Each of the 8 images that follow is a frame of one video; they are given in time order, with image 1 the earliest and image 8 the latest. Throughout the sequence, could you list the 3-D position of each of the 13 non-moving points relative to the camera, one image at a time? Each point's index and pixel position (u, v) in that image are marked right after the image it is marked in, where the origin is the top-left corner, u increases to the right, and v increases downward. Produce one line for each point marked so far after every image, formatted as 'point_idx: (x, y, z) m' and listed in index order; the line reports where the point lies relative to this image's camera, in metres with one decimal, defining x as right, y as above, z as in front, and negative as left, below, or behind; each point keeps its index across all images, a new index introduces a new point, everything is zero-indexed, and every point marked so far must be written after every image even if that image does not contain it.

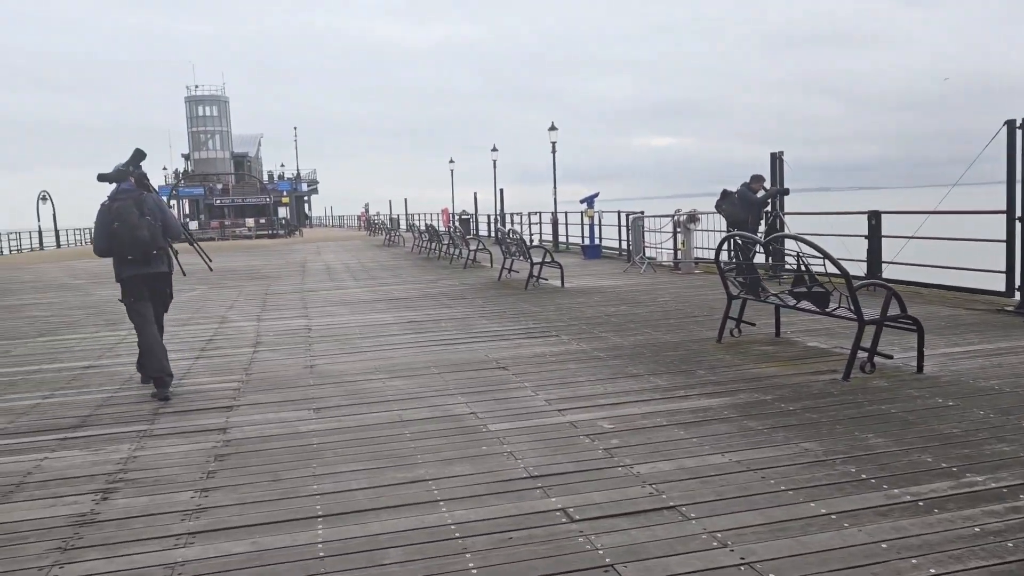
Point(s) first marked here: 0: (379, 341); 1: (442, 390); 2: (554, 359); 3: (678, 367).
0: (-1.2, -0.5, +7.4) m
1: (-0.5, -0.7, +5.3) m
2: (+0.3, -0.5, +6.2) m
3: (+1.1, -0.6, +5.7) m
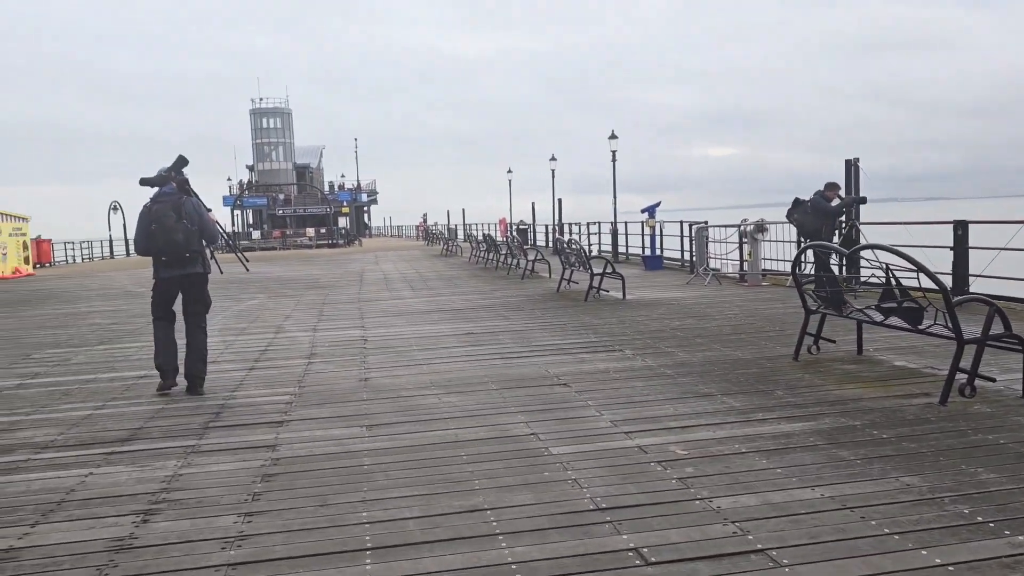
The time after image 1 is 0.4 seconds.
0: (-0.7, -0.6, +7.2) m
1: (-0.1, -0.7, +5.1) m
2: (+0.8, -0.6, +5.9) m
3: (+1.6, -0.6, +5.3) m
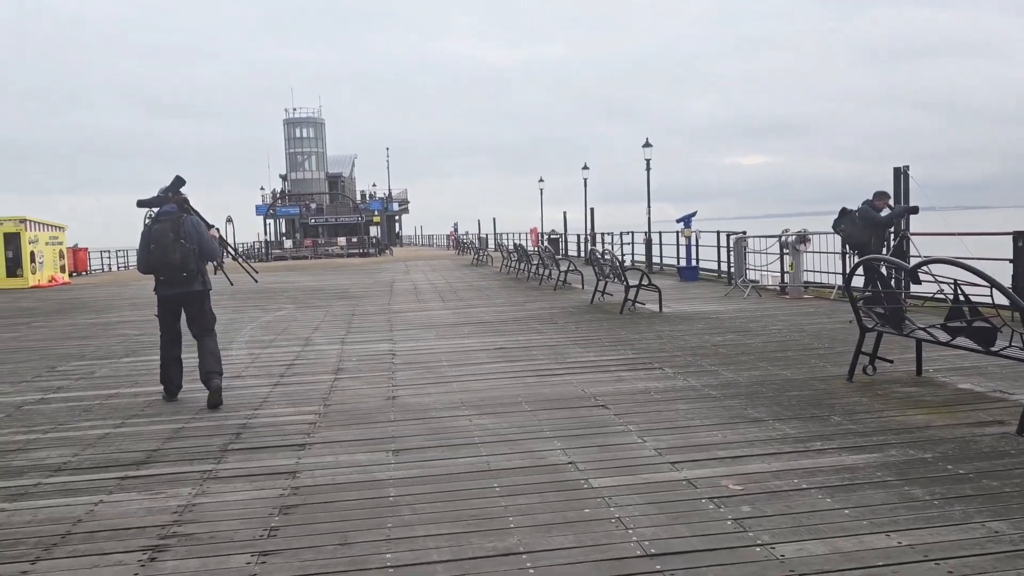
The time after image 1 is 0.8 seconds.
0: (-0.4, -0.7, +6.9) m
1: (+0.1, -0.8, +4.7) m
2: (+1.0, -0.7, +5.5) m
3: (+1.8, -0.7, +4.9) m
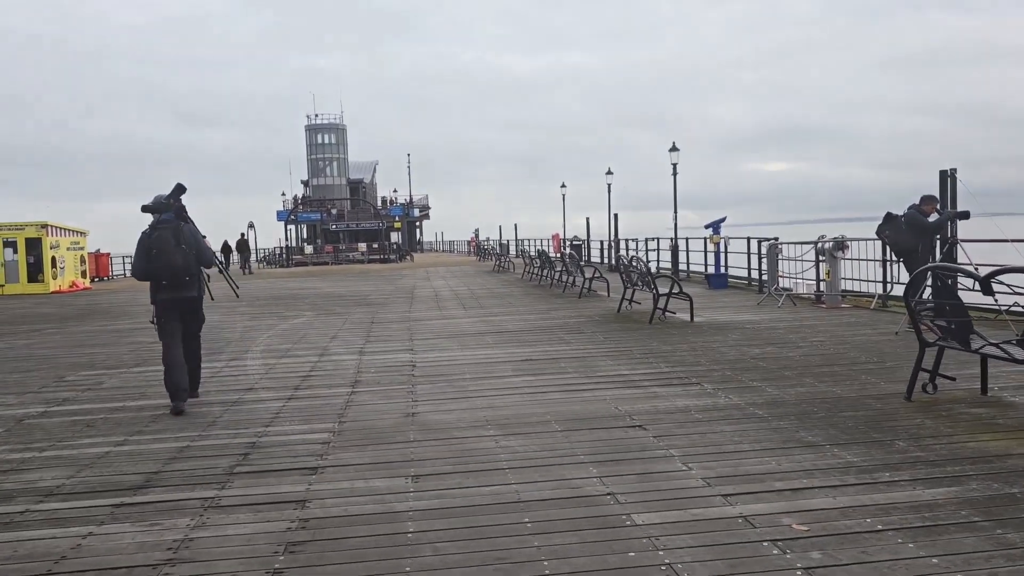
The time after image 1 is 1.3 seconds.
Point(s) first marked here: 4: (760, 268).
0: (-0.2, -0.8, +6.5) m
1: (+0.3, -0.9, +4.3) m
2: (+1.2, -0.8, +5.1) m
3: (+1.9, -0.8, +4.5) m
4: (+4.3, +0.4, +14.4) m
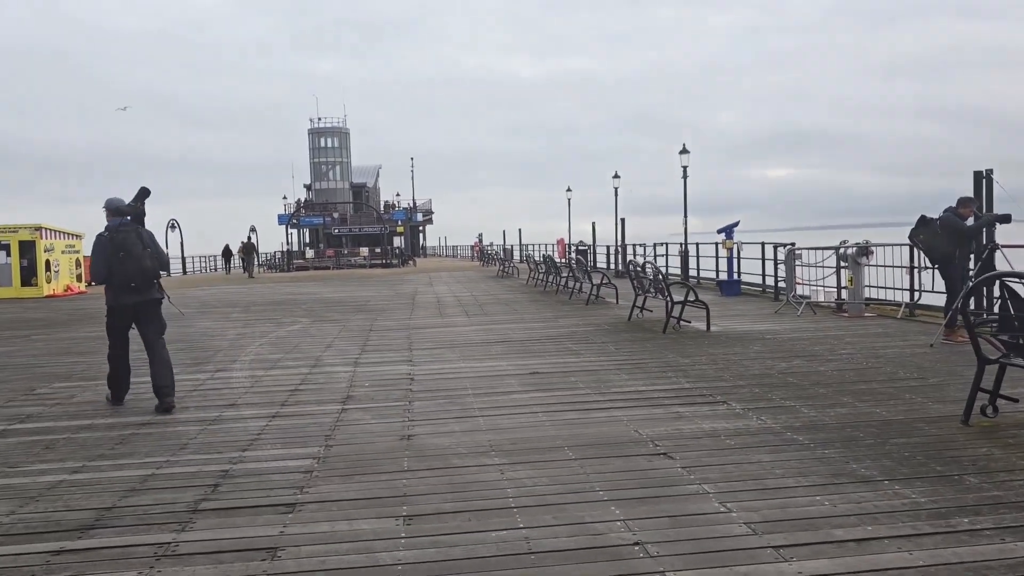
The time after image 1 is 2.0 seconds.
0: (-0.1, -0.8, +5.9) m
1: (+0.3, -0.9, +3.7) m
2: (+1.2, -0.8, +4.5) m
3: (+2.0, -0.9, +3.9) m
4: (+4.4, +0.2, +13.8) m
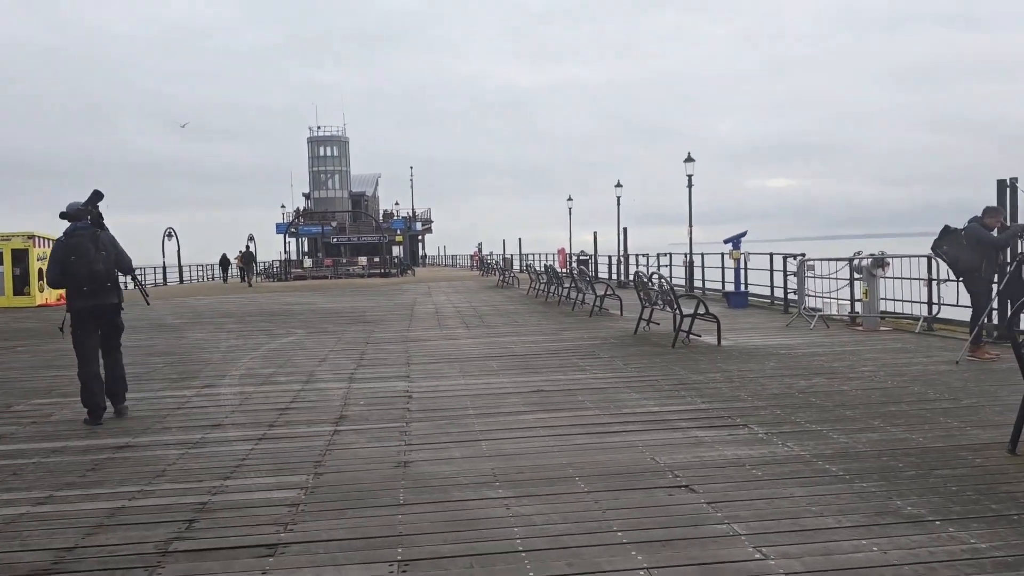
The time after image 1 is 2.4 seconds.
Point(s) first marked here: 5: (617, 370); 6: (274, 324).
0: (-0.1, -0.9, +5.5) m
1: (+0.4, -1.0, +3.4) m
2: (+1.2, -0.9, +4.1) m
3: (+2.0, -0.9, +3.5) m
4: (+4.4, 0.0, +13.4) m
5: (+1.0, -0.8, +7.7) m
6: (-4.2, -0.6, +14.4) m
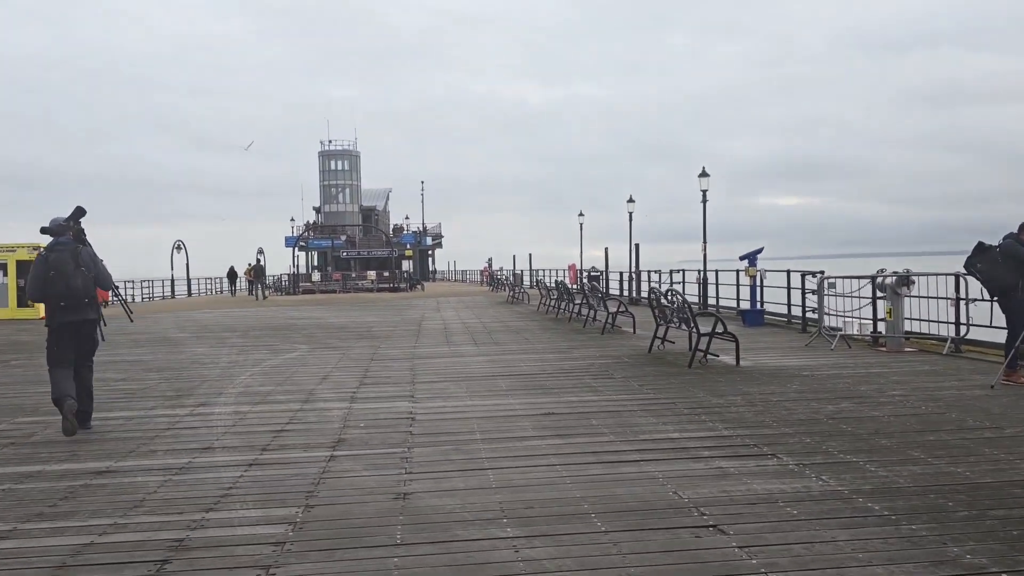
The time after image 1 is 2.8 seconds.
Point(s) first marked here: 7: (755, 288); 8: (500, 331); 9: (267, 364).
0: (0.0, -1.0, +5.2) m
1: (+0.4, -1.1, +3.0) m
2: (+1.3, -1.0, +3.7) m
3: (+2.0, -1.0, +3.1) m
4: (+4.6, -0.2, +13.0) m
5: (+1.1, -0.9, +7.3) m
6: (-4.0, -0.9, +14.1) m
7: (+4.3, 0.0, +14.6) m
8: (-0.2, -0.8, +14.5) m
9: (-3.1, -1.0, +10.4) m
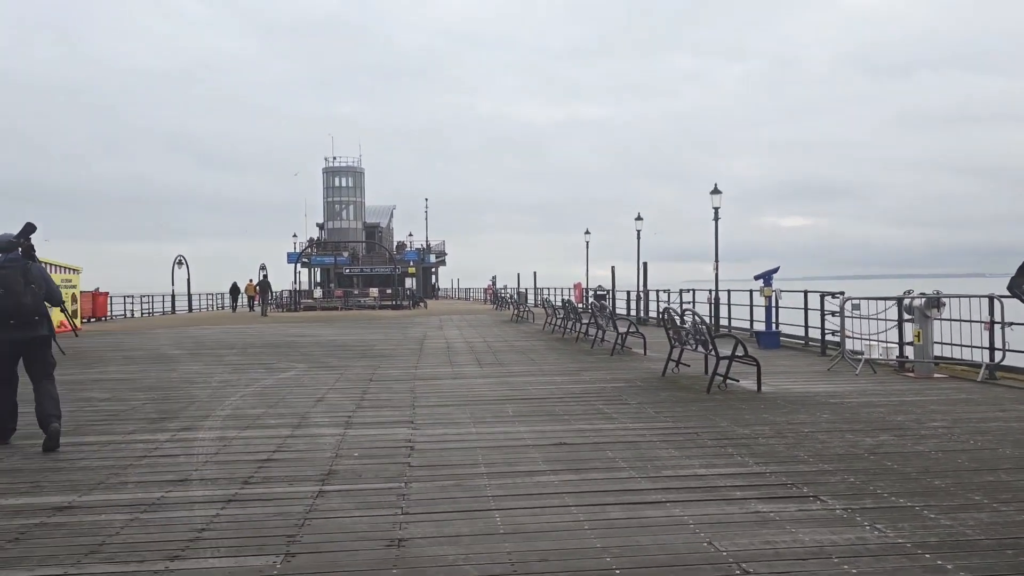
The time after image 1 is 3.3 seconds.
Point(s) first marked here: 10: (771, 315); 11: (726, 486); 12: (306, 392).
0: (0.0, -1.1, +4.6) m
1: (+0.4, -1.1, +2.4) m
2: (+1.3, -1.1, +3.2) m
3: (+2.1, -1.1, +2.6) m
4: (+4.7, -0.6, +12.5) m
5: (+1.1, -1.1, +6.8) m
6: (-3.9, -1.1, +13.5) m
7: (+4.4, -0.4, +14.1) m
8: (-0.1, -1.1, +13.9) m
9: (-3.0, -1.2, +9.9) m
10: (+4.5, -0.5, +14.1) m
11: (+1.2, -1.1, +4.5) m
12: (-2.2, -1.1, +8.9) m
